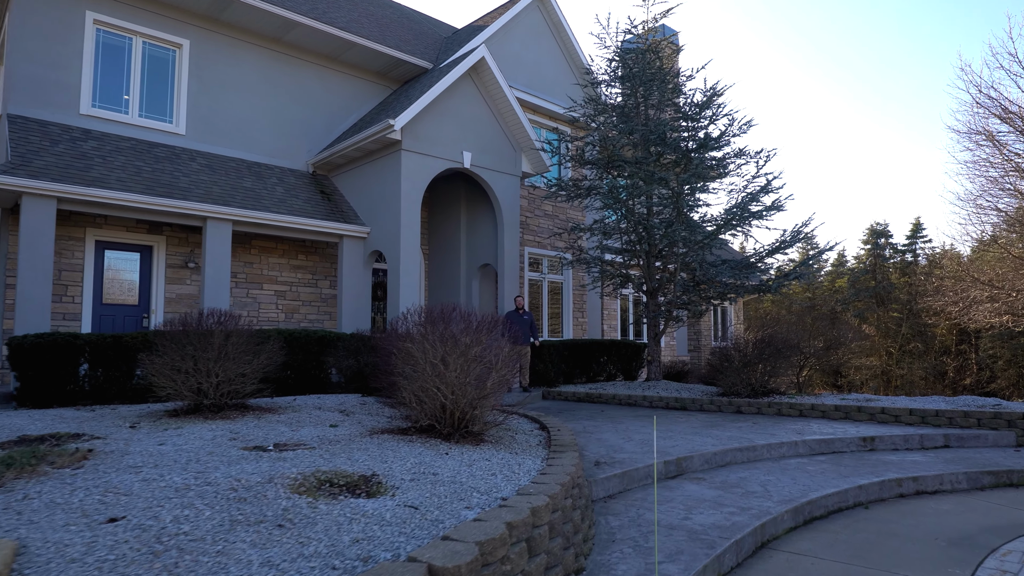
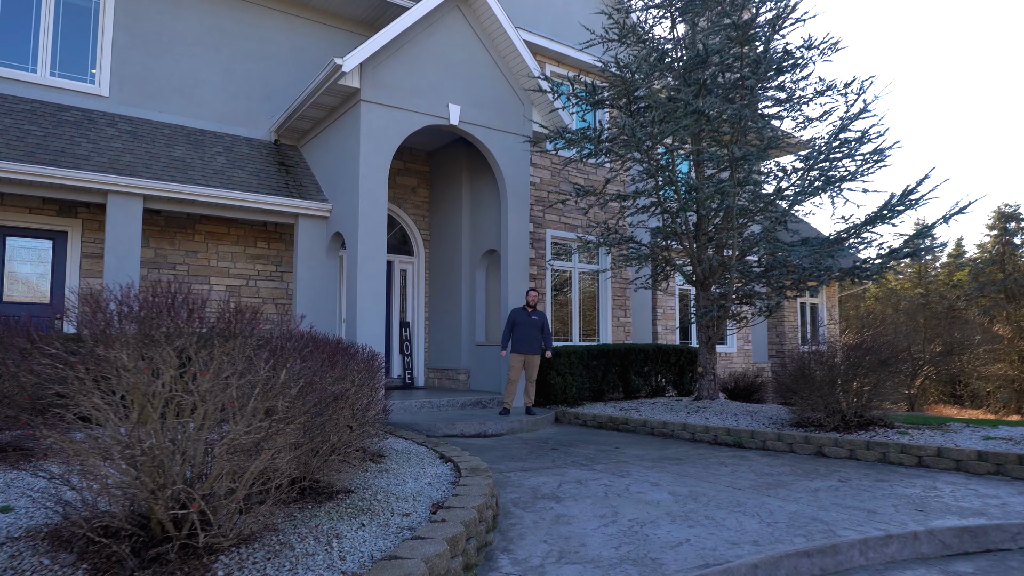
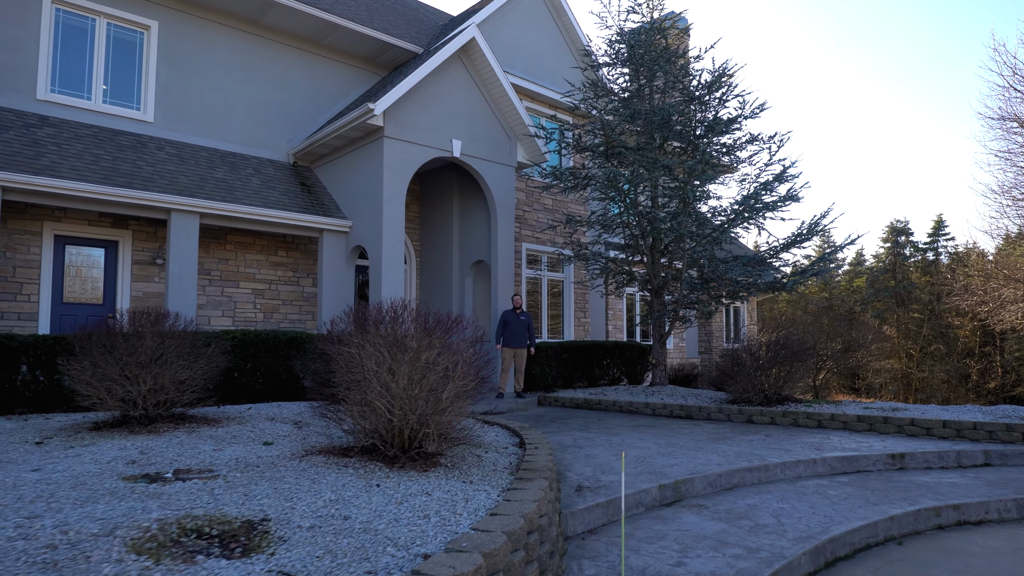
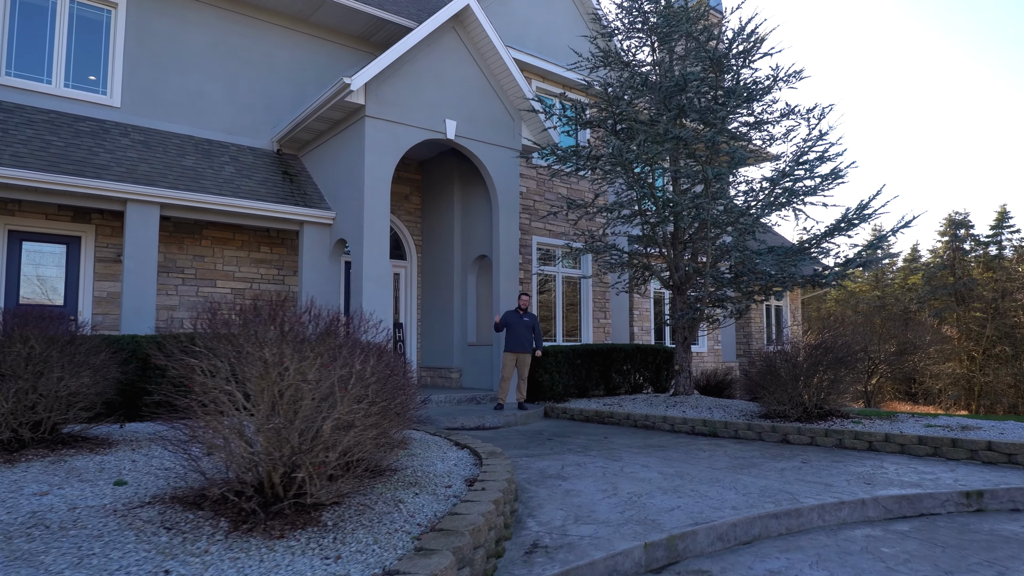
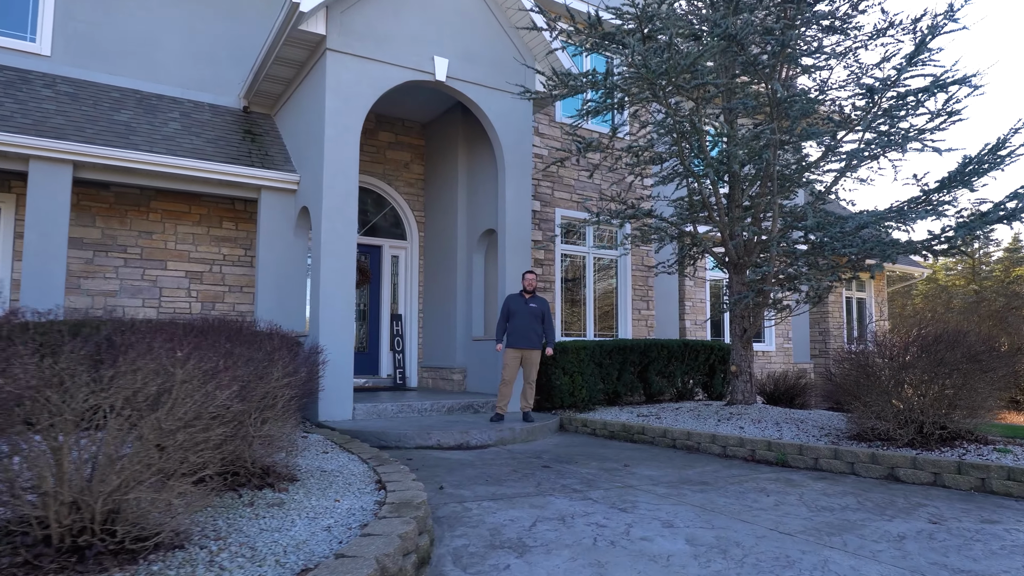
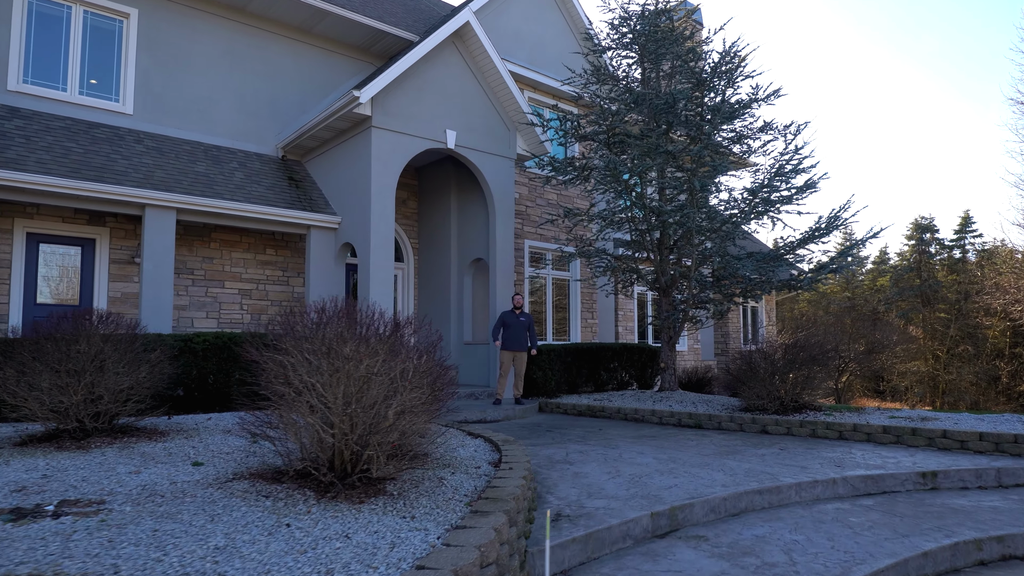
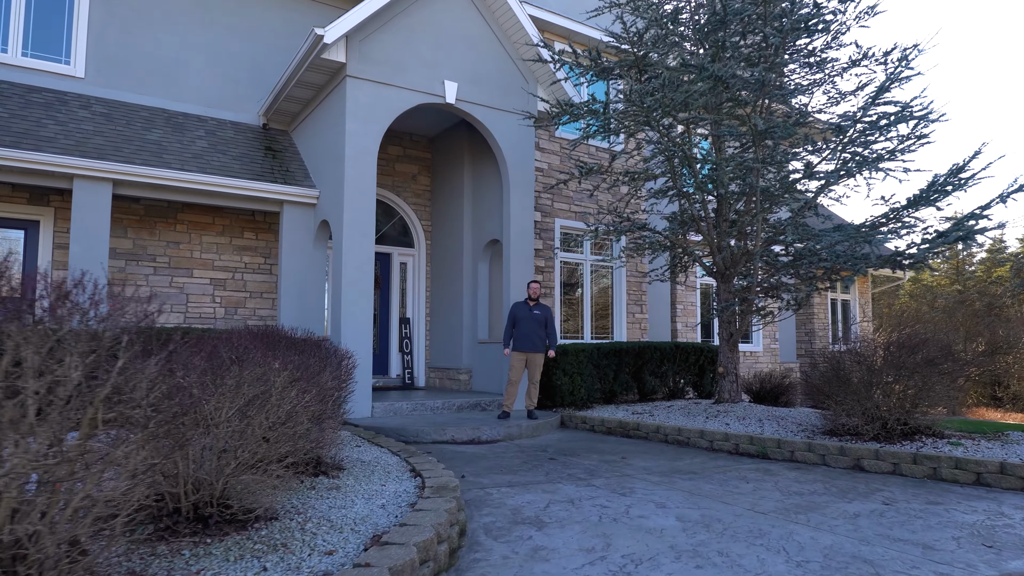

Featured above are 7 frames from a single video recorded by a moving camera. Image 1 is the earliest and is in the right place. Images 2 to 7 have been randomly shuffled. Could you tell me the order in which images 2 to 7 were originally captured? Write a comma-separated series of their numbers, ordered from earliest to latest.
3, 6, 4, 2, 7, 5
